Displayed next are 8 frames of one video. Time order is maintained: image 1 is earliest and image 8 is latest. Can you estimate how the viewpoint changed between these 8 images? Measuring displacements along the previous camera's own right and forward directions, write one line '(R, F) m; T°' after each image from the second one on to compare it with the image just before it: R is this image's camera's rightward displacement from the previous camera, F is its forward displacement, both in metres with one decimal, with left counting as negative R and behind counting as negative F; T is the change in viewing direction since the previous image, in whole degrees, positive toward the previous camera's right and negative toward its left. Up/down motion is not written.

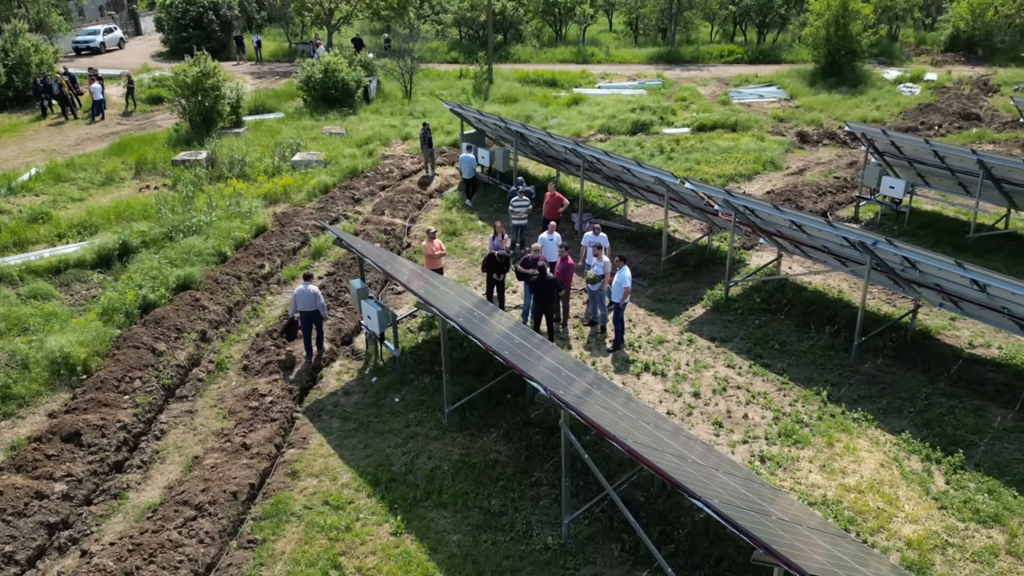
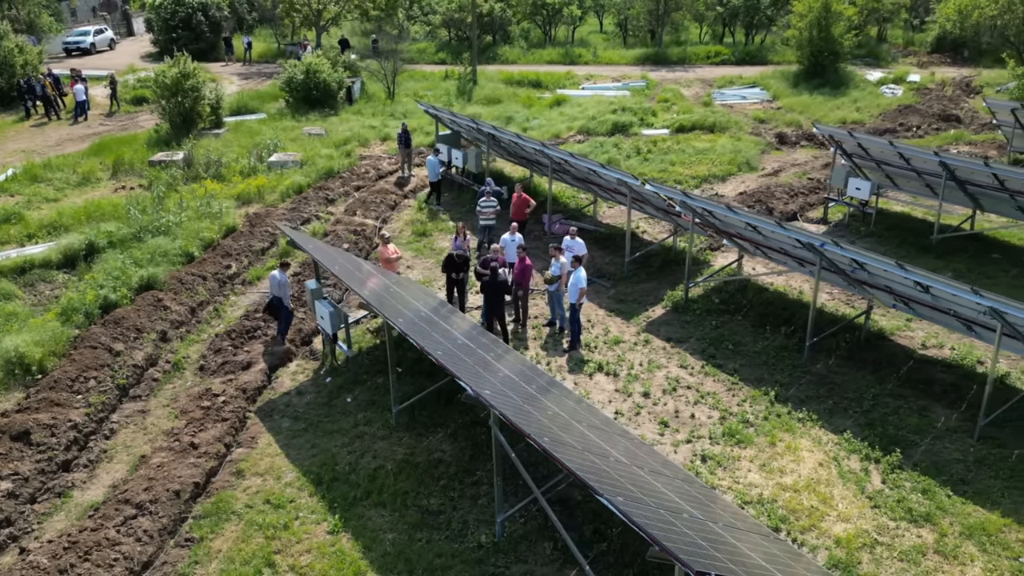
(+0.7, -0.1) m; 0°
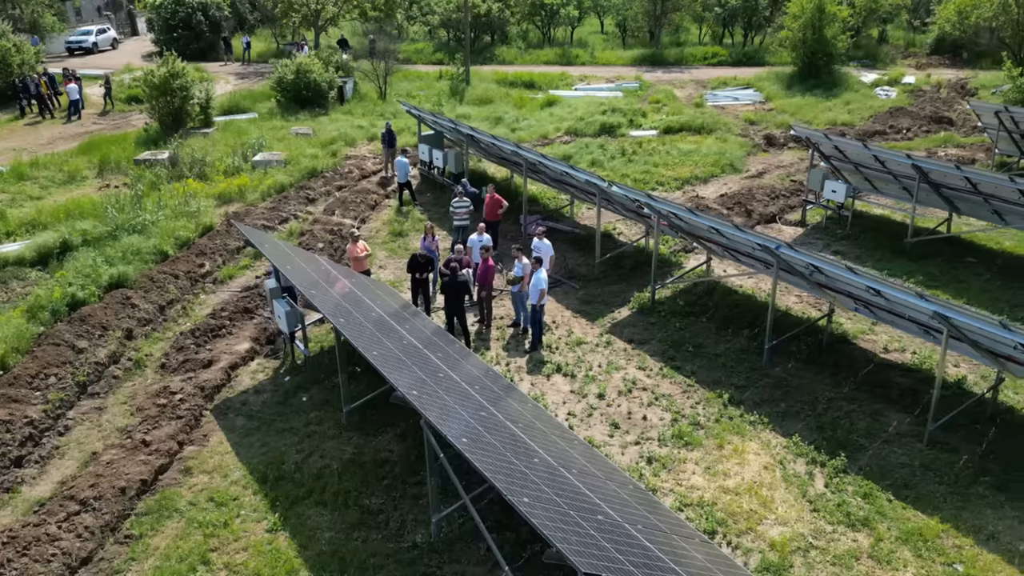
(+0.8, 0.0) m; -1°
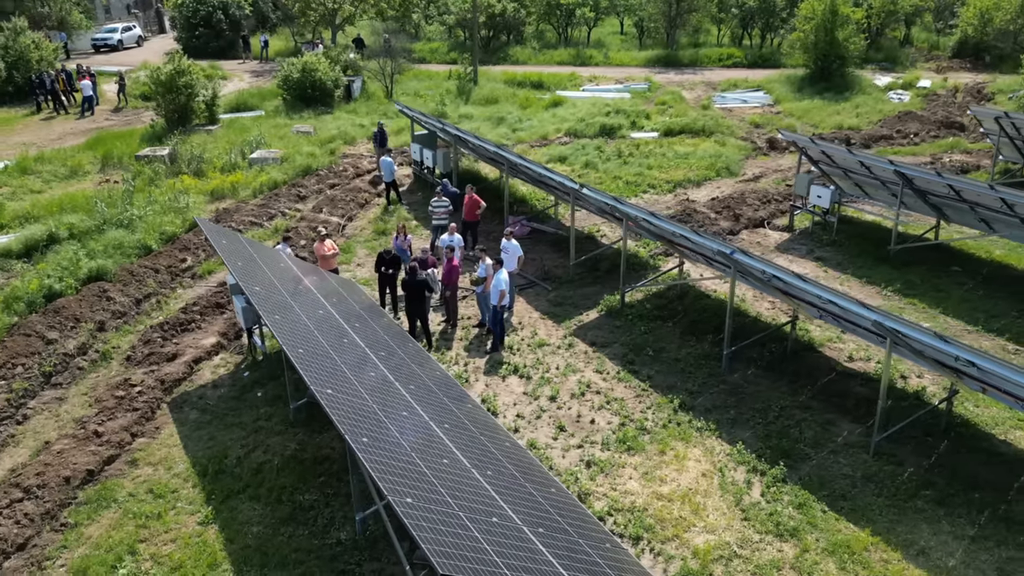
(+1.1, 0.0) m; -2°
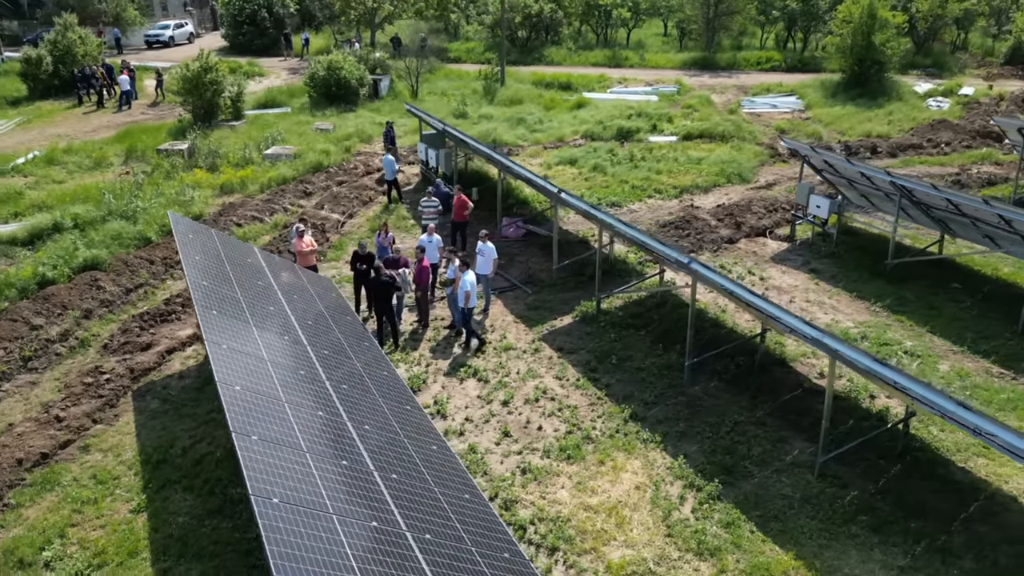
(+1.4, +0.1) m; -4°
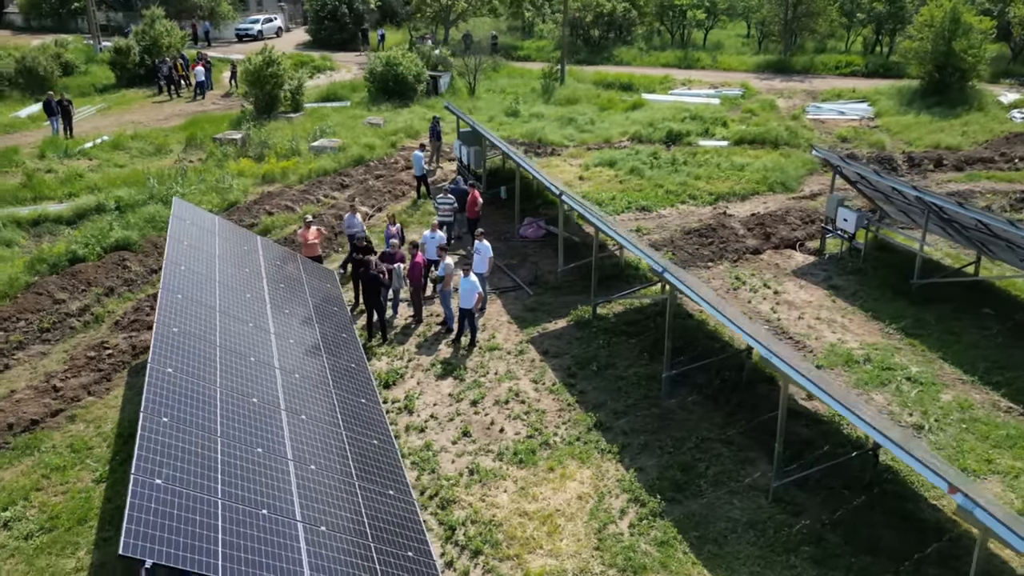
(+1.6, +0.1) m; -6°
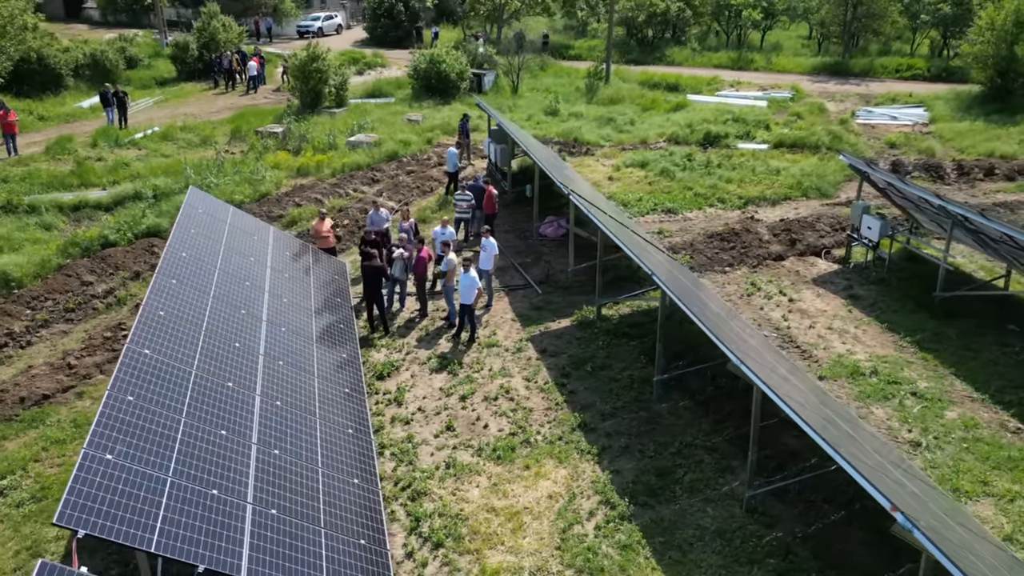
(+1.0, 0.0) m; -4°
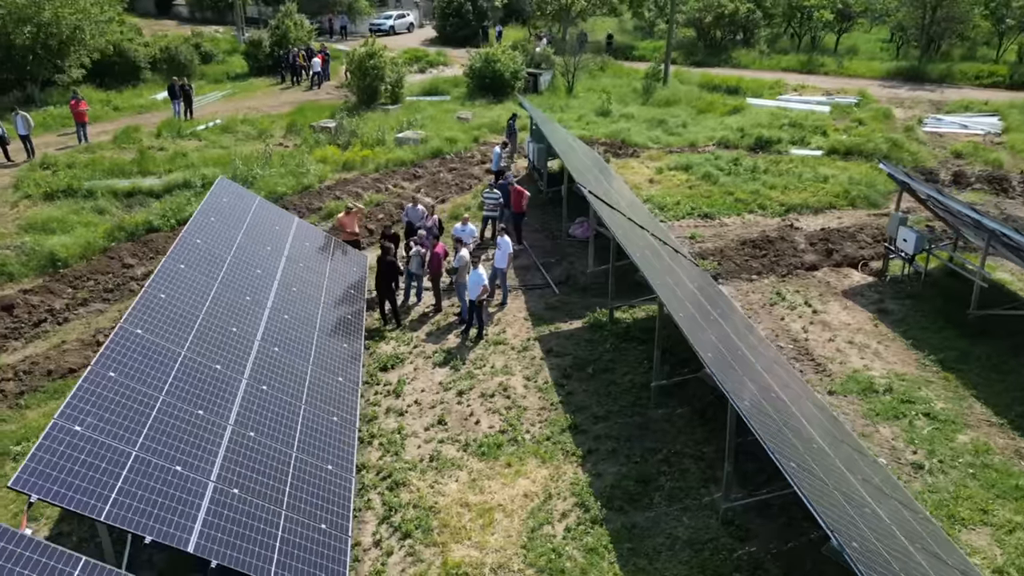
(+1.1, 0.0) m; -5°
